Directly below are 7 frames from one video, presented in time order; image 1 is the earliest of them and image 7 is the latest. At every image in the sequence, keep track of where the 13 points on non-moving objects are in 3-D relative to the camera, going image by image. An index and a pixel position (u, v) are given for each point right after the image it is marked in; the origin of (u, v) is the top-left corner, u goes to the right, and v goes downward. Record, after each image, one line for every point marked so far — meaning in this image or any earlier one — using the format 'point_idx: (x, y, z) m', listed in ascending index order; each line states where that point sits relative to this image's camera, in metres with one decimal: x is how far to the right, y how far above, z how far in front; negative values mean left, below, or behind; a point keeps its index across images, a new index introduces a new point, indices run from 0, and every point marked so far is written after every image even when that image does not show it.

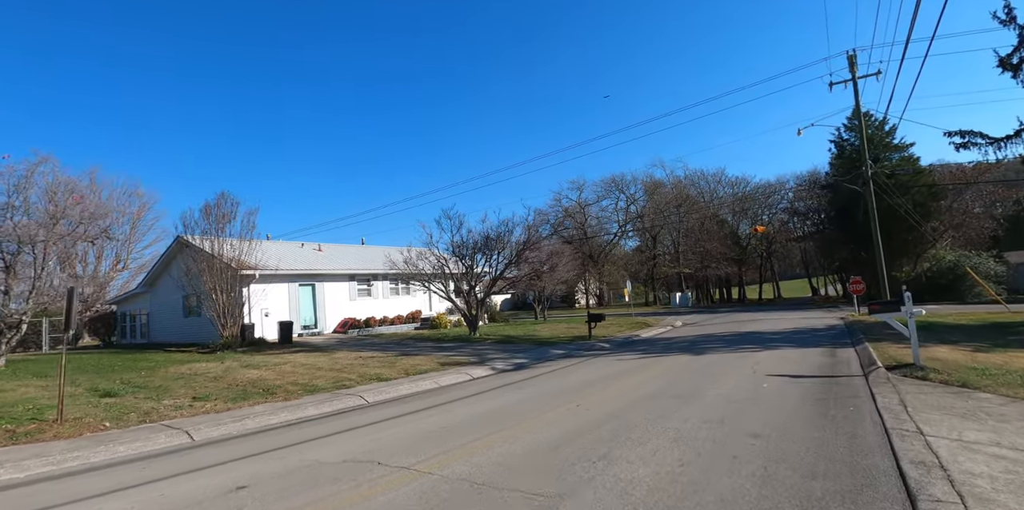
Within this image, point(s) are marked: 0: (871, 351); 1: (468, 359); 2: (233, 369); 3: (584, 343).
0: (+7.6, -2.0, +11.1) m
1: (-1.2, -3.0, +15.1) m
2: (-7.4, -3.0, +13.9) m
3: (+2.5, -3.1, +18.6) m
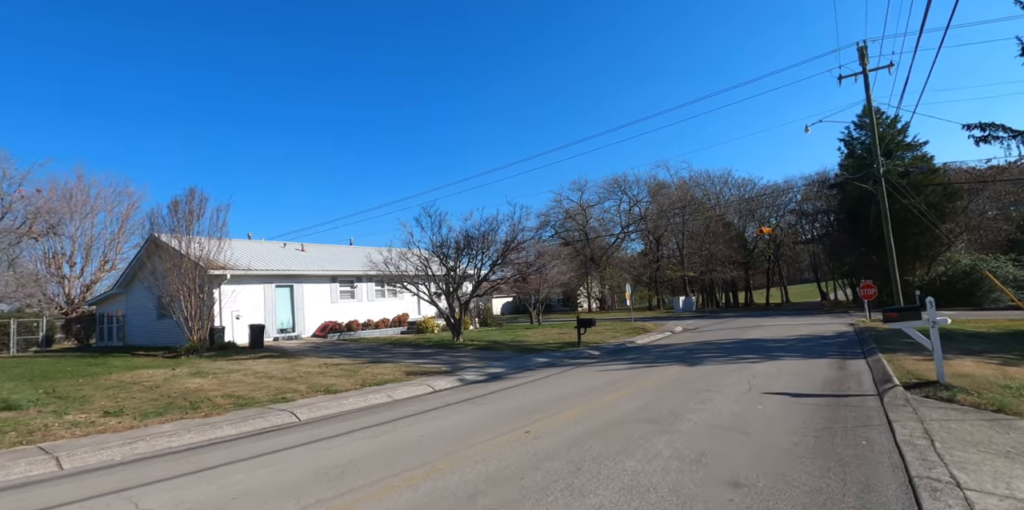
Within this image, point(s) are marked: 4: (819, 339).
0: (+6.8, -2.0, +9.7) m
1: (-1.9, -3.0, +13.8) m
2: (-8.0, -2.9, +12.7) m
3: (+1.9, -3.1, +17.3) m
4: (+9.8, -2.7, +16.9) m
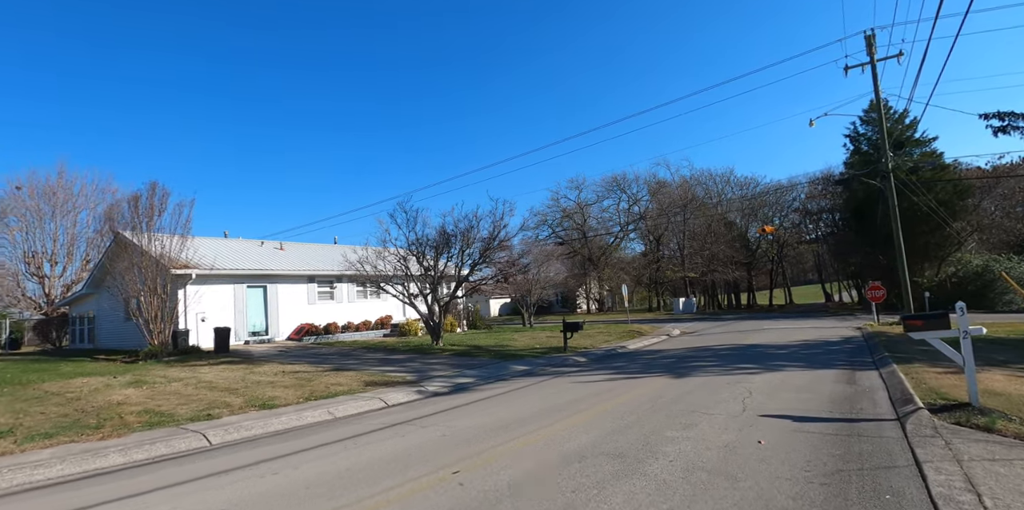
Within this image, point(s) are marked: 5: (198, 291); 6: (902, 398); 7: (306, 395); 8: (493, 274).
0: (+6.2, -2.0, +8.3) m
1: (-2.5, -2.9, +12.5) m
2: (-8.7, -2.9, +11.4) m
3: (+1.2, -3.1, +16.0) m
4: (+9.2, -2.7, +15.5) m
5: (-11.7, -1.3, +19.8) m
6: (+5.3, -1.9, +7.1) m
7: (-4.1, -2.8, +10.6) m
8: (-0.7, -0.7, +18.6) m
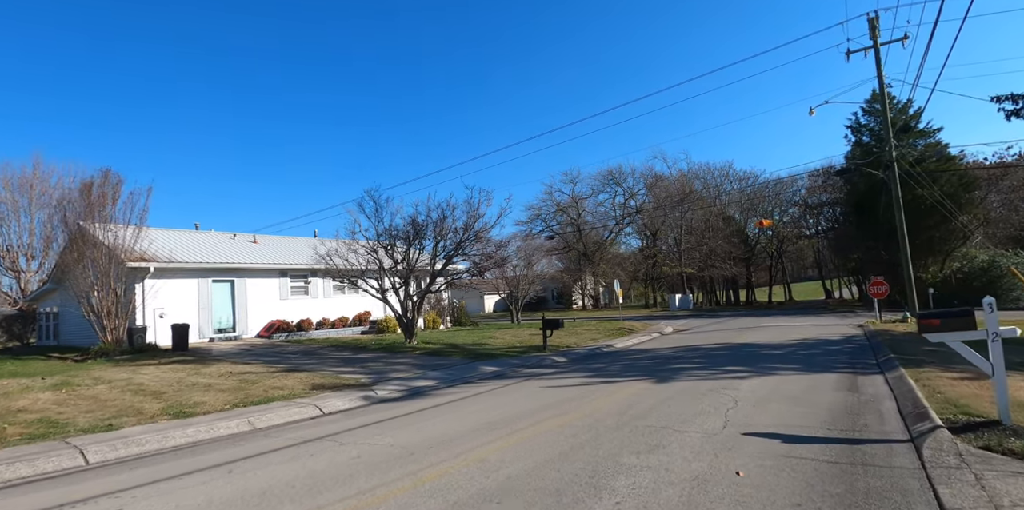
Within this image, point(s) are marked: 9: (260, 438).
0: (+5.4, -1.8, +7.2) m
1: (-3.3, -2.7, +11.3) m
2: (-9.4, -2.6, +10.2) m
3: (+0.5, -2.8, +14.8) m
4: (+8.5, -2.4, +14.4) m
5: (-12.5, -1.0, +18.6) m
6: (+4.5, -1.8, +5.9) m
7: (-4.9, -2.6, +9.4) m
8: (-1.5, -0.4, +17.4) m
9: (-3.3, -2.4, +7.0) m
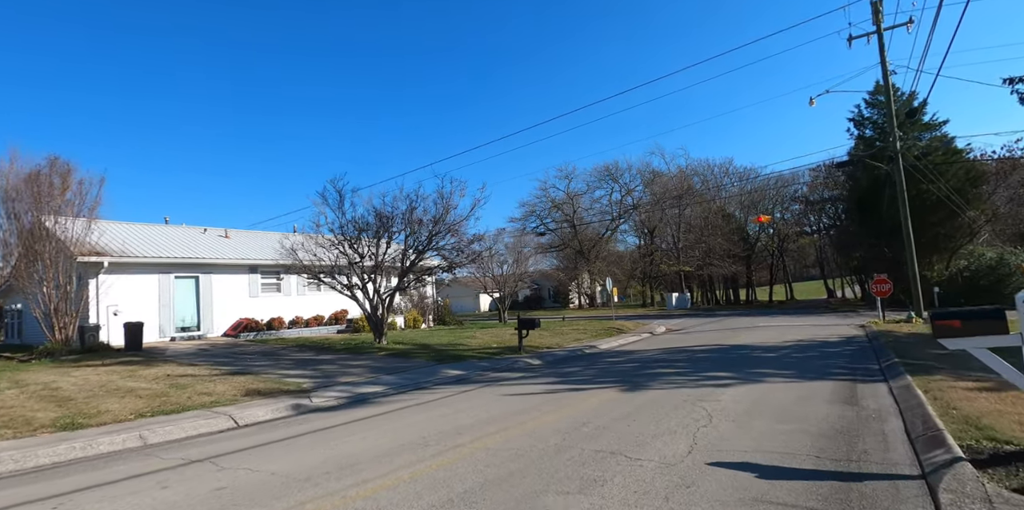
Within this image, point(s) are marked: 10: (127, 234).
0: (+4.7, -1.6, +6.0) m
1: (-4.1, -2.5, +10.1) m
2: (-10.2, -2.5, +9.1) m
3: (-0.2, -2.7, +13.6) m
4: (+7.7, -2.3, +13.2) m
5: (-13.2, -0.8, +17.5) m
6: (+3.7, -1.6, +4.8) m
7: (-5.6, -2.4, +8.2) m
8: (-2.2, -0.2, +16.2) m
9: (-4.1, -2.3, +5.9) m
10: (-13.9, +0.8, +19.3) m
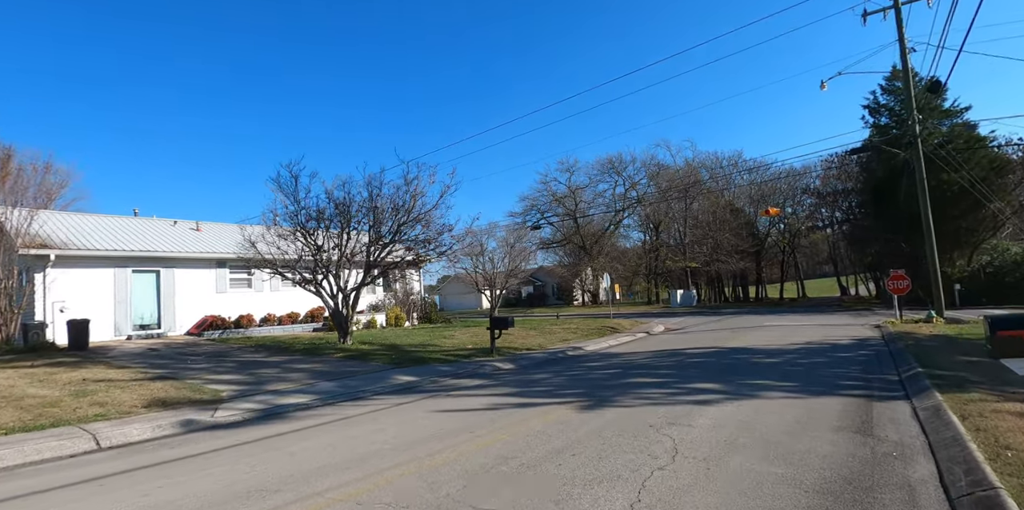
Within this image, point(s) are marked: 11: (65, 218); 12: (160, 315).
0: (+3.8, -1.5, +4.4) m
1: (-4.9, -2.3, +8.8) m
2: (-11.0, -2.3, +7.9) m
3: (-1.0, -2.5, +12.2) m
4: (+7.0, -2.1, +11.6) m
5: (-13.9, -0.6, +16.3) m
6: (+2.8, -1.5, +3.2) m
7: (-6.5, -2.2, +6.9) m
8: (-2.9, 0.0, +14.8) m
9: (-5.0, -2.1, +4.5) m
10: (-14.6, +1.0, +18.1) m
11: (-15.1, +1.3, +18.8) m
12: (-12.2, -2.1, +18.3) m
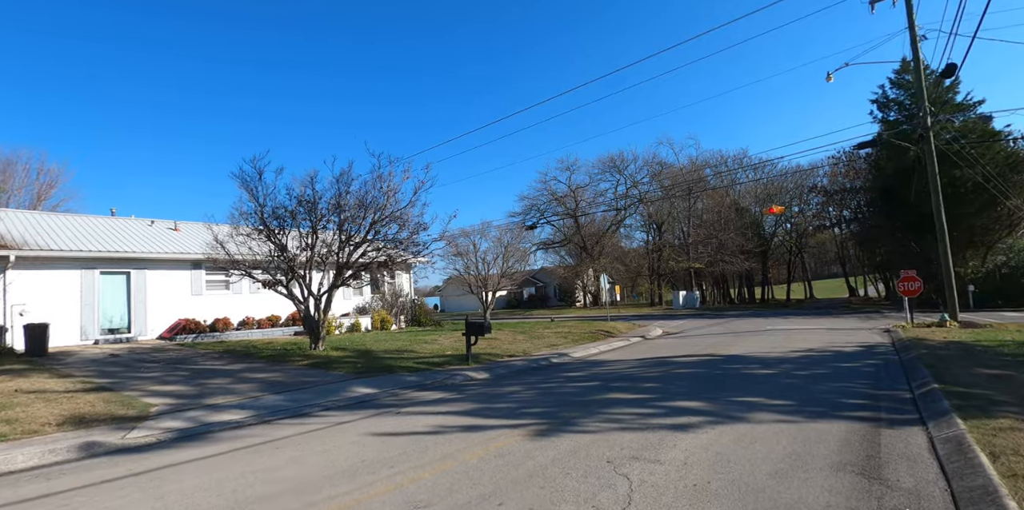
0: (+3.2, -1.5, +3.4) m
1: (-5.4, -2.3, +7.9) m
2: (-11.6, -2.3, +7.1) m
3: (-1.5, -2.5, +11.2) m
4: (+6.4, -2.1, +10.5) m
5: (-14.3, -0.6, +15.6) m
6: (+2.2, -1.5, +2.3) m
7: (-7.1, -2.2, +6.0) m
8: (-3.4, 0.0, +13.9) m
9: (-5.6, -2.1, +3.6) m
10: (-15.0, +1.0, +17.4) m
11: (-15.5, +1.2, +18.1) m
12: (-12.7, -2.1, +17.6) m
